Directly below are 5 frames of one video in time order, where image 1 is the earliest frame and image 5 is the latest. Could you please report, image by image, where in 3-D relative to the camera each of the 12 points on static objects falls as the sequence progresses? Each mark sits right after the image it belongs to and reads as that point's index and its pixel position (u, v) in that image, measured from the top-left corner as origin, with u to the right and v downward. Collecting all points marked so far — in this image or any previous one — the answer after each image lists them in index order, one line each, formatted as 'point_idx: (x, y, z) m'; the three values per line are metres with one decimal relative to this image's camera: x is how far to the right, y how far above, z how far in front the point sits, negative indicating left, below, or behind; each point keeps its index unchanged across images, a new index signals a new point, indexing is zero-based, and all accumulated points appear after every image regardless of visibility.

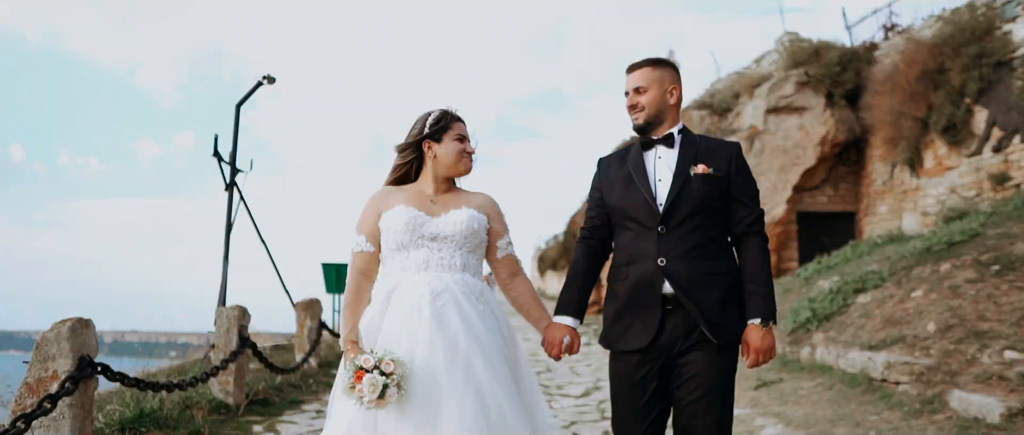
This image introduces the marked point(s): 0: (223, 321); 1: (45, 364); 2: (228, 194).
0: (-2.6, -0.9, +6.2) m
1: (-2.5, -0.8, +3.7) m
2: (-3.1, +0.3, +7.4) m
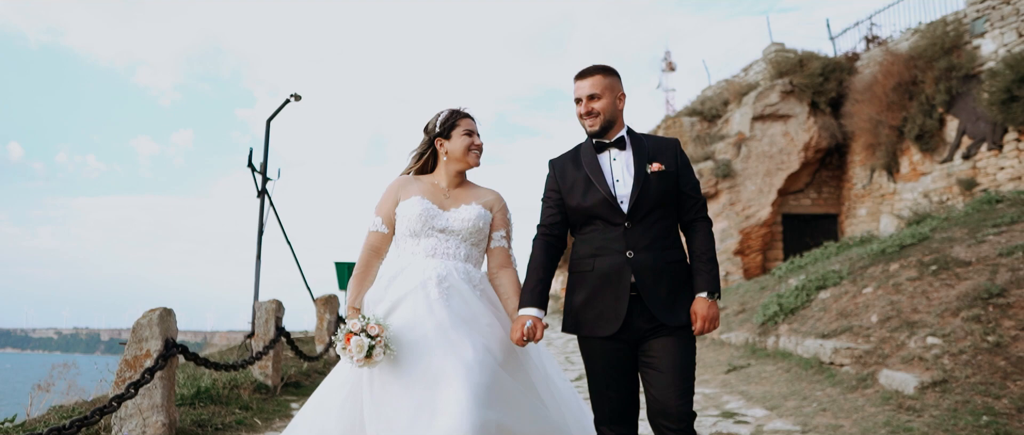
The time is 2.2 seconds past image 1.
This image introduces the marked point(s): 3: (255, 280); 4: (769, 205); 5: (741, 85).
0: (-2.6, -1.0, +7.1) m
1: (-2.5, -0.8, +4.5) m
2: (-3.1, +0.2, +8.2) m
3: (-3.1, -0.8, +8.2) m
4: (+6.2, +0.3, +16.5) m
5: (+6.1, +3.5, +18.1) m
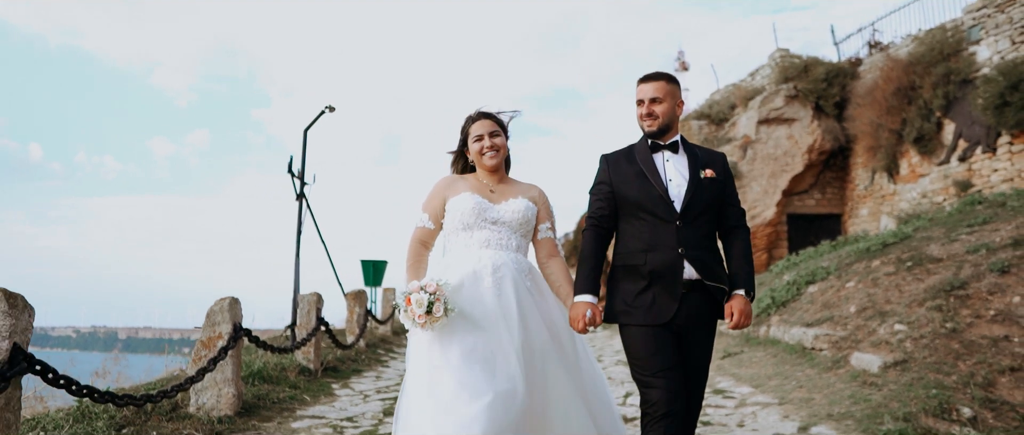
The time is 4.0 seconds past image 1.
0: (-2.4, -1.0, +7.9) m
1: (-2.4, -0.9, +5.3) m
2: (-2.8, +0.2, +9.1) m
3: (-2.9, -0.8, +9.0) m
4: (+6.6, +0.3, +17.1) m
5: (+6.5, +3.5, +18.7) m
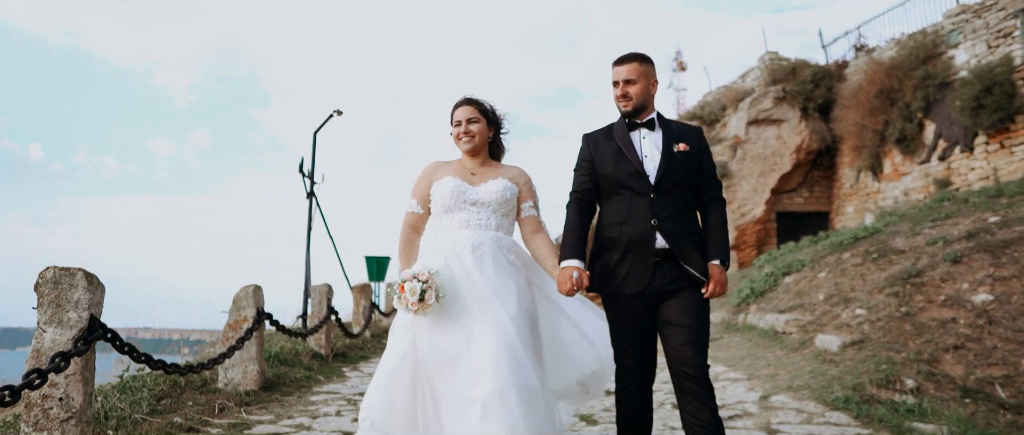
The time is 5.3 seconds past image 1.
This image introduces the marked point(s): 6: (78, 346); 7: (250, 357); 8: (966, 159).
0: (-2.5, -1.0, +8.5) m
1: (-2.4, -0.8, +5.9) m
2: (-2.9, +0.2, +9.7) m
3: (-2.9, -0.7, +9.6) m
4: (+6.6, +0.4, +17.7) m
5: (+6.4, +3.6, +19.3) m
6: (-2.2, -0.6, +3.4) m
7: (-2.3, -1.2, +5.9) m
8: (+9.3, +1.2, +13.8) m
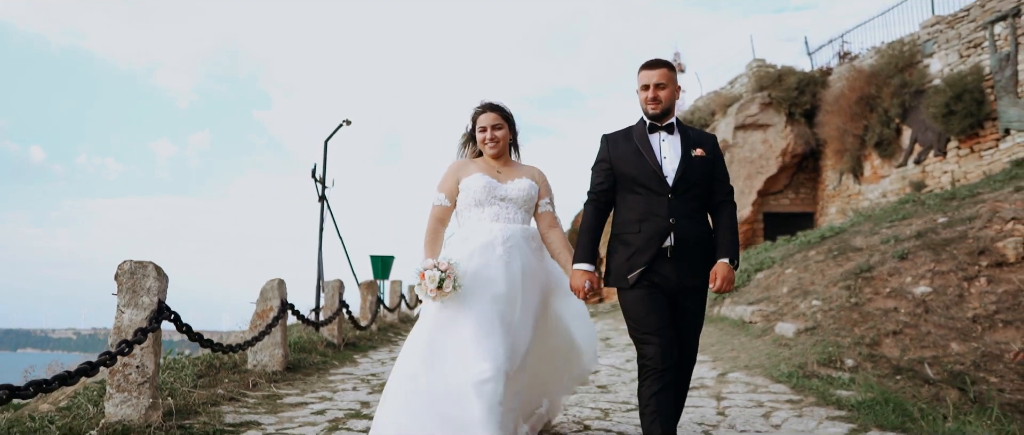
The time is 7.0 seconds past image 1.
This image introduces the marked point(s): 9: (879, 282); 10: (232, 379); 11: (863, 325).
0: (-2.5, -1.0, +9.3) m
1: (-2.5, -0.8, +6.7) m
2: (-2.9, +0.2, +10.5) m
3: (-3.0, -0.8, +10.4) m
4: (+6.5, +0.4, +18.5) m
5: (+6.4, +3.6, +20.1) m
6: (-2.2, -0.7, +4.2) m
7: (-2.3, -1.2, +6.7) m
8: (+9.2, +1.2, +14.6) m
9: (+3.9, -0.7, +7.3) m
10: (-2.5, -1.4, +6.0) m
11: (+3.4, -1.1, +6.7) m
